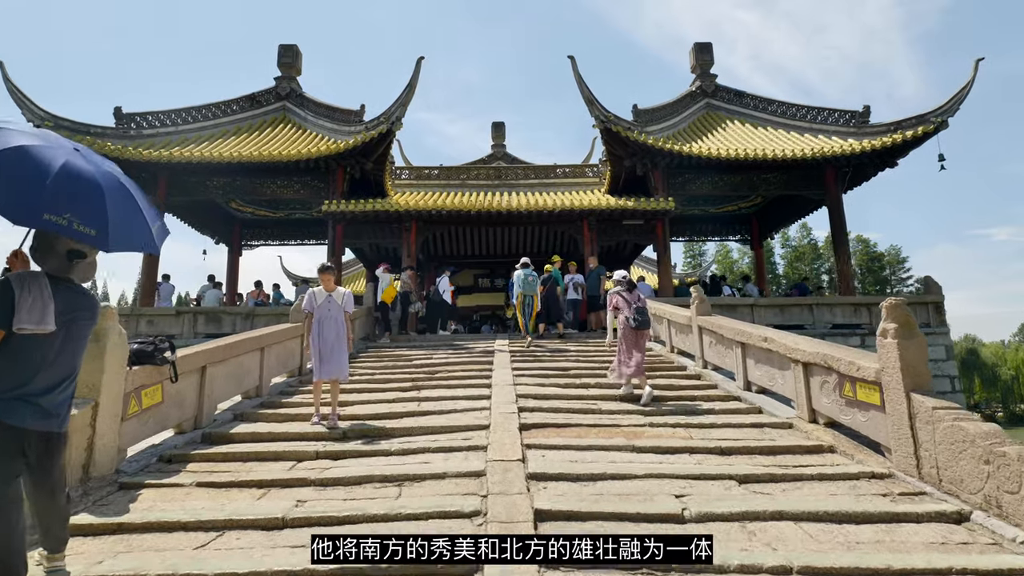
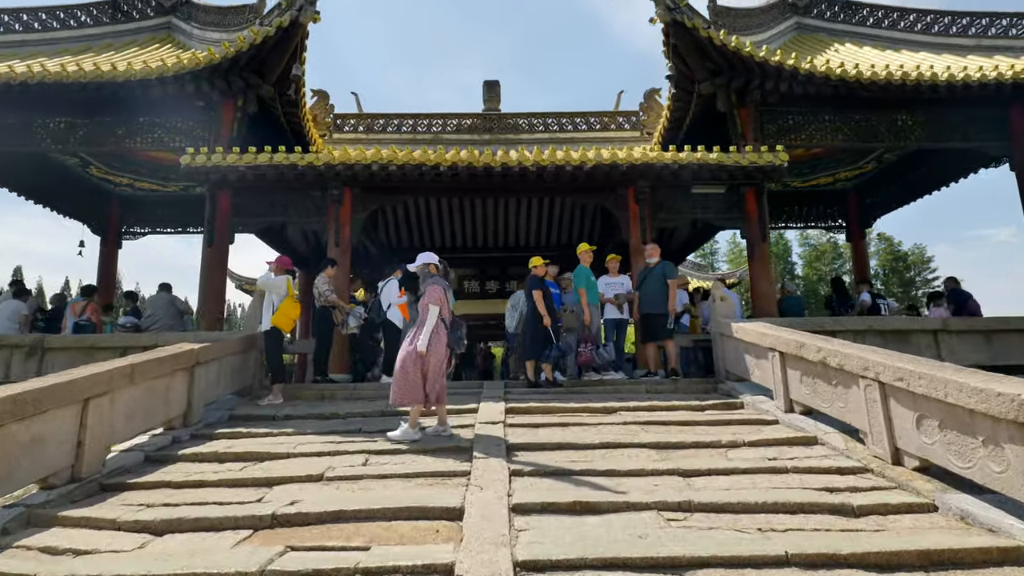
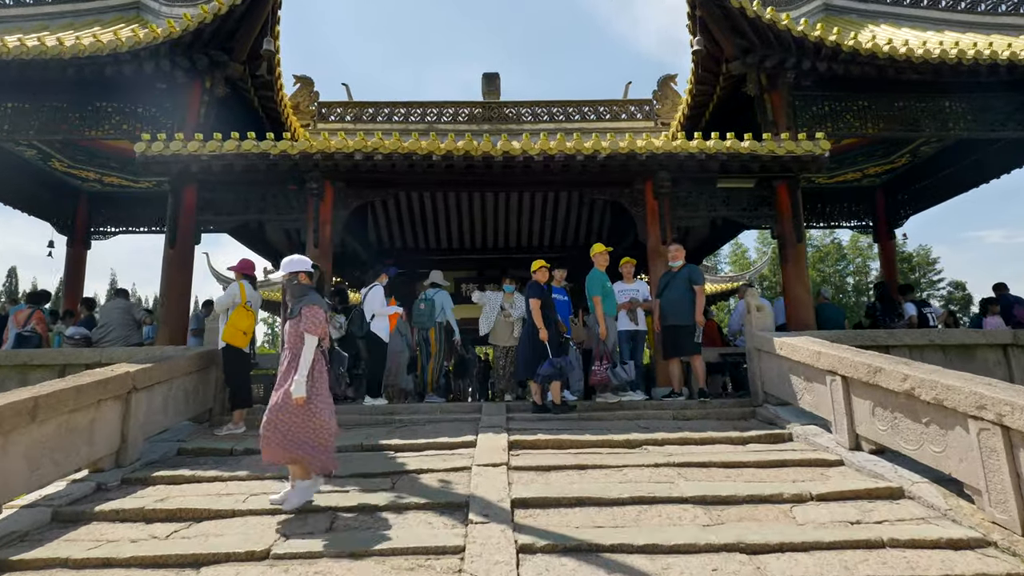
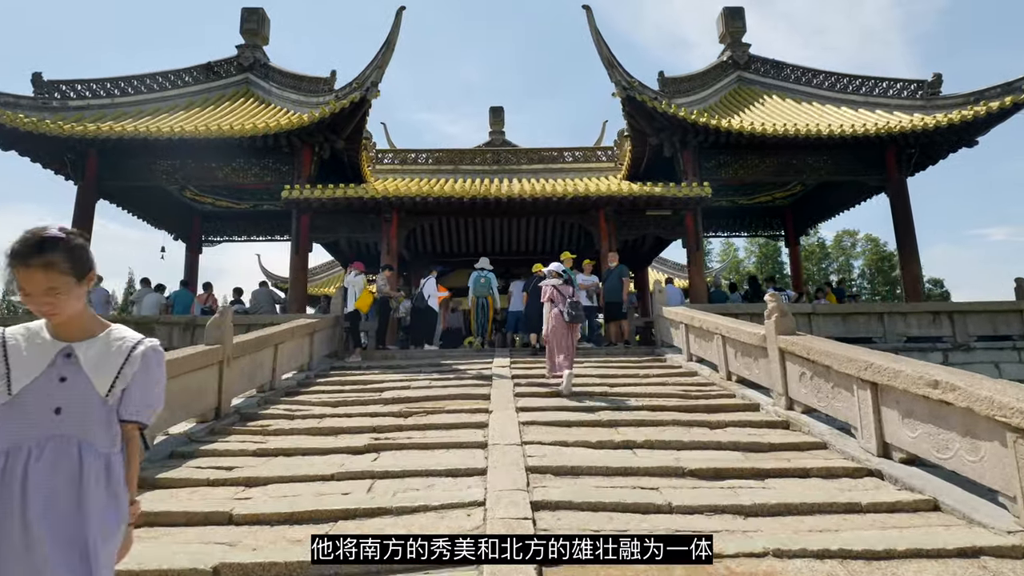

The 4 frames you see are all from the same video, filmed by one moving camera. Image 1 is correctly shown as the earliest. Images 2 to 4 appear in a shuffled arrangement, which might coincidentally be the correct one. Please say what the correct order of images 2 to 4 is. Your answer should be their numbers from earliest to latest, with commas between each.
4, 2, 3
